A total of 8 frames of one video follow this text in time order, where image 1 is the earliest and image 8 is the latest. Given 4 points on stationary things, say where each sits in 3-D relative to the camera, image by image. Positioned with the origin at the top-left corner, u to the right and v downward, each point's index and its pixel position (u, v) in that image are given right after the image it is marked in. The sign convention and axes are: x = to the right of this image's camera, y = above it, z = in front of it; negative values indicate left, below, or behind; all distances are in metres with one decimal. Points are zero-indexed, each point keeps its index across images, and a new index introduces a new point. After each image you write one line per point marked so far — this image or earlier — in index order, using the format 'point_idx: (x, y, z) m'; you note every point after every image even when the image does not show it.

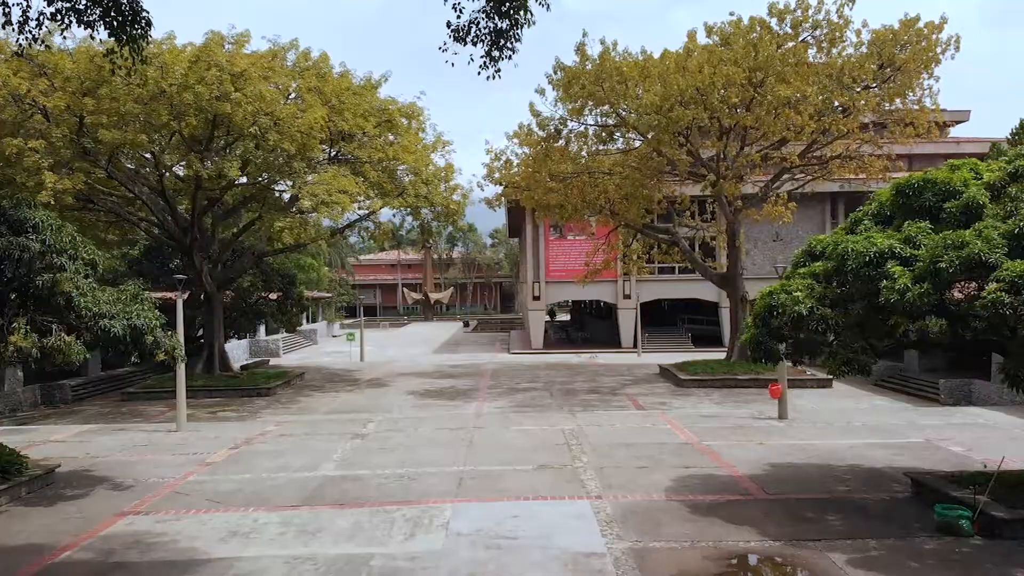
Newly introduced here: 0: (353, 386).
0: (-4.8, -2.9, +19.8) m
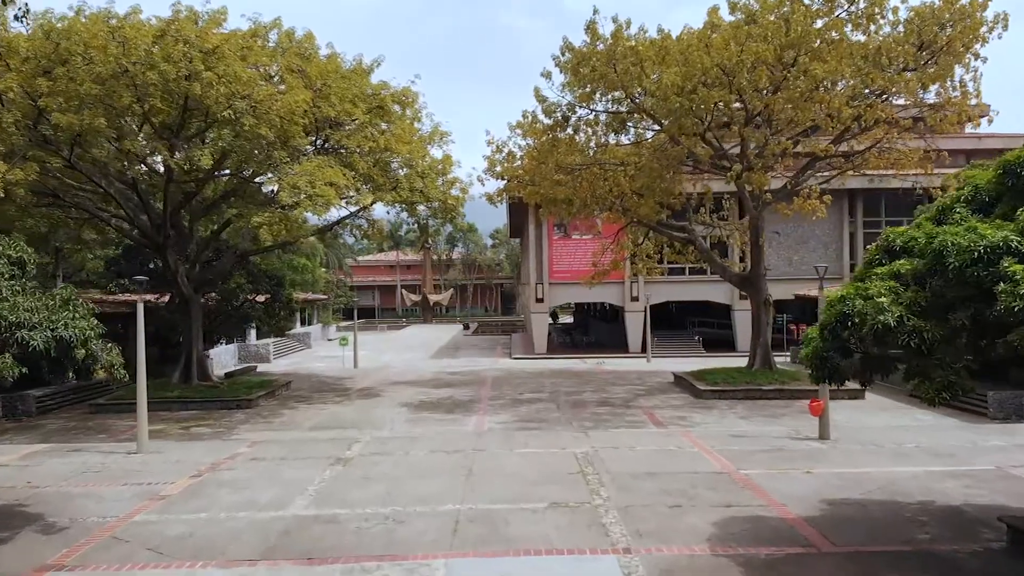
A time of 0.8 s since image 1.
0: (-4.7, -3.0, +18.3) m
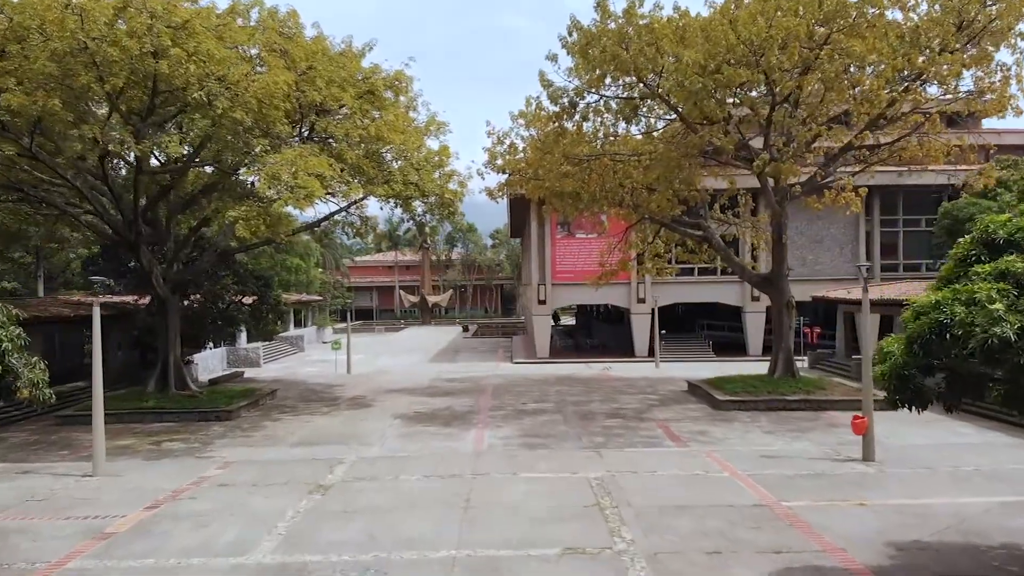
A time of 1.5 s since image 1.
0: (-4.6, -3.0, +16.9) m
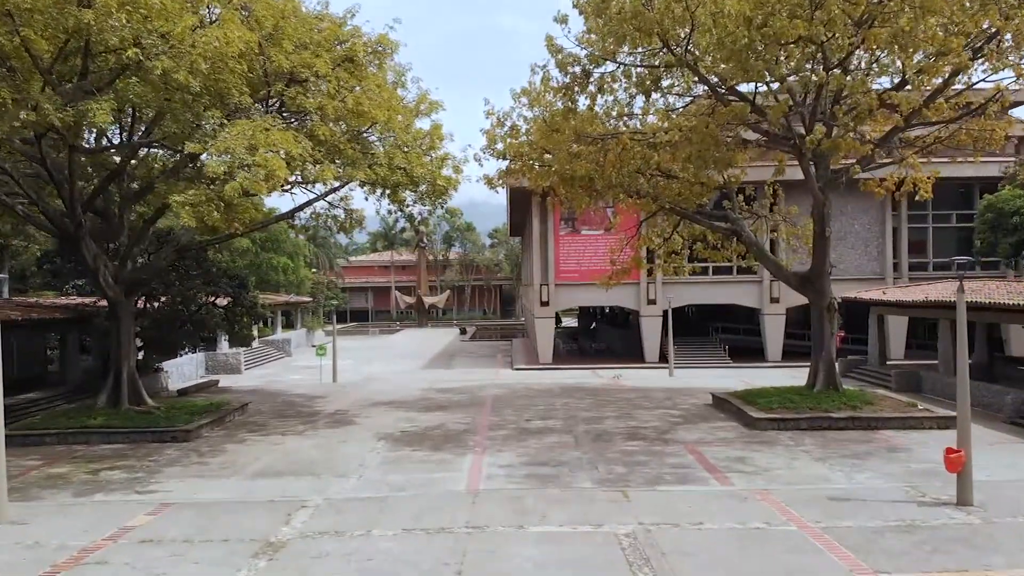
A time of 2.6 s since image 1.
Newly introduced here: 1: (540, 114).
0: (-4.6, -3.0, +14.8) m
1: (+0.7, +4.0, +15.1) m
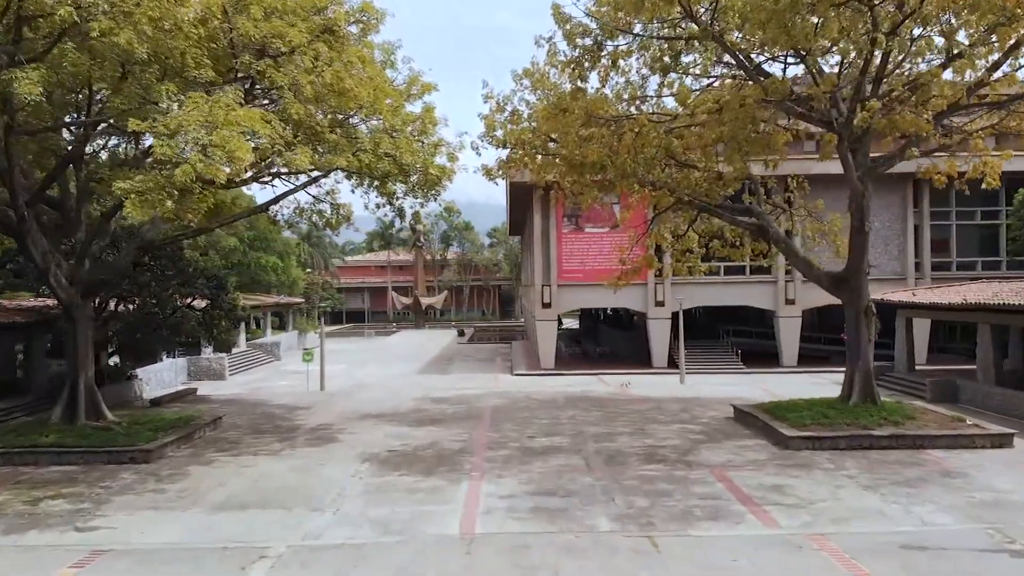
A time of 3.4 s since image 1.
0: (-4.6, -3.1, +13.3) m
1: (+0.7, +3.9, +13.6) m
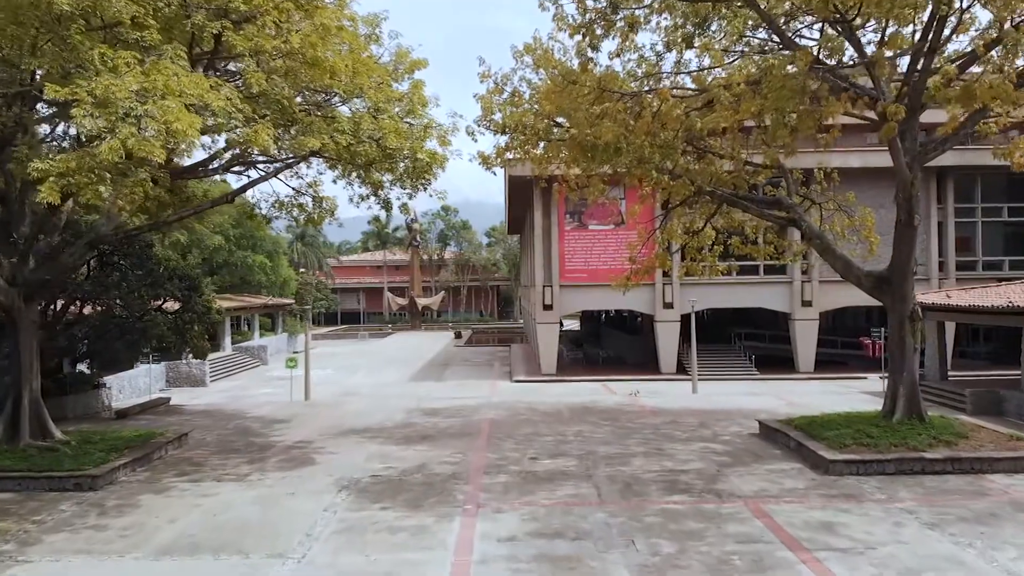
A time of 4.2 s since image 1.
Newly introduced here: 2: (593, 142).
0: (-4.6, -3.1, +11.8) m
1: (+0.7, +3.9, +12.1) m
2: (+1.3, +2.3, +10.2) m
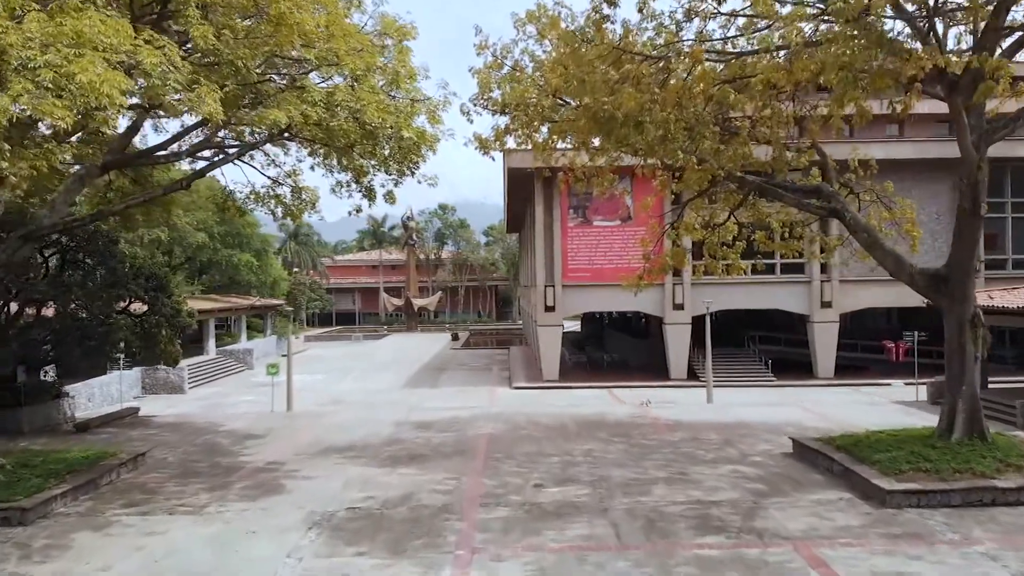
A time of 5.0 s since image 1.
0: (-4.6, -3.1, +10.3) m
1: (+0.7, +3.9, +10.6) m
2: (+1.3, +2.3, +8.7) m
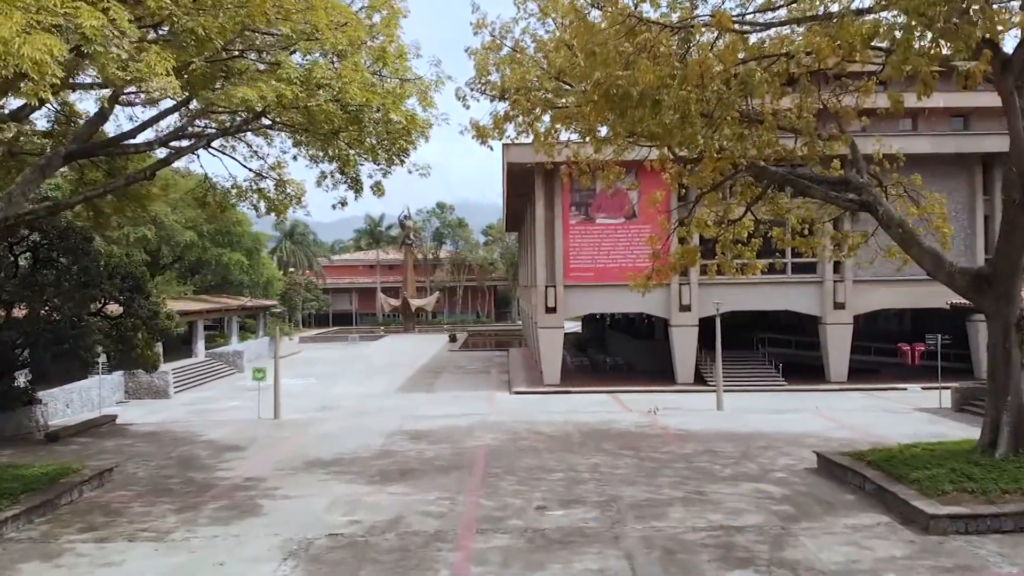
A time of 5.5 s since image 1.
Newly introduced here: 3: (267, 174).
0: (-4.6, -3.1, +9.3) m
1: (+0.7, +3.9, +9.6) m
2: (+1.3, +2.3, +7.8) m
3: (-4.9, +2.3, +13.3) m
